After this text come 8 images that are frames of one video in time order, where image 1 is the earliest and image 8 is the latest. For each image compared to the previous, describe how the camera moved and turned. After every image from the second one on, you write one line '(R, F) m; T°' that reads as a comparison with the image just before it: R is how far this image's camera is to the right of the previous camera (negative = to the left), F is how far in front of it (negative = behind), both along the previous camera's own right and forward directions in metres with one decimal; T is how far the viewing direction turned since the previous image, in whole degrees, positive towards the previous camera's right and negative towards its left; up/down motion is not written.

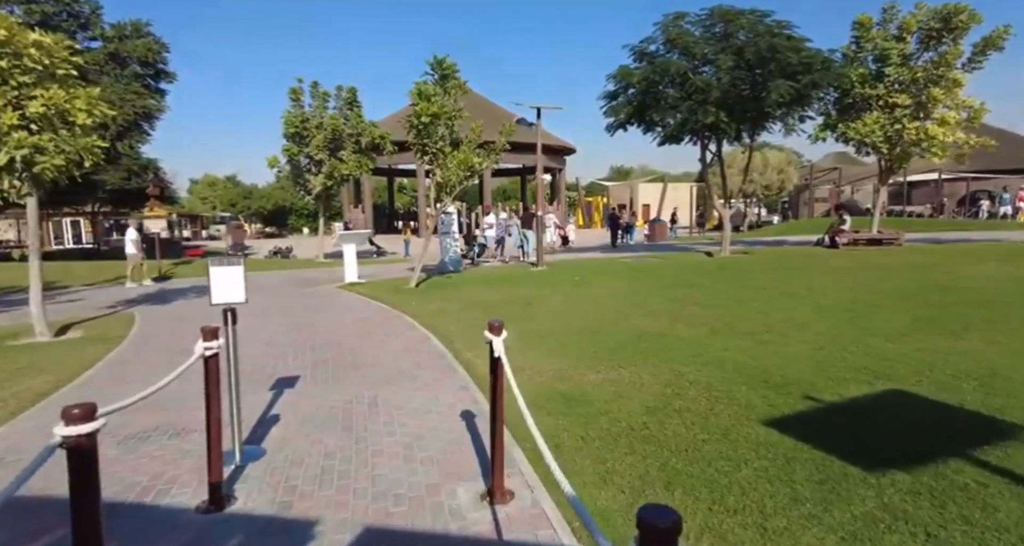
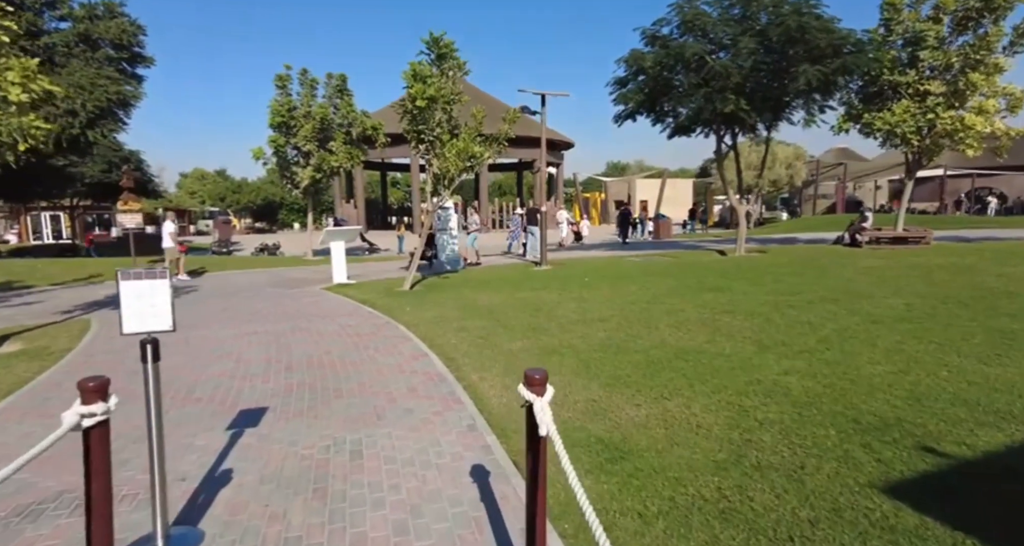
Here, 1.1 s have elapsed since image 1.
(-0.2, +1.2) m; +1°
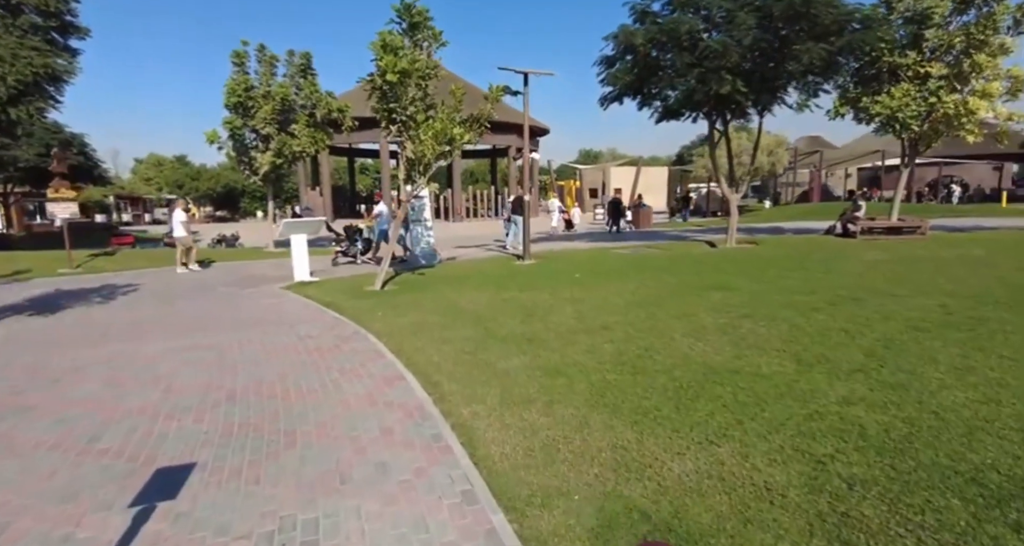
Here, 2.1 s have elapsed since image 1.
(-0.2, +1.2) m; +3°
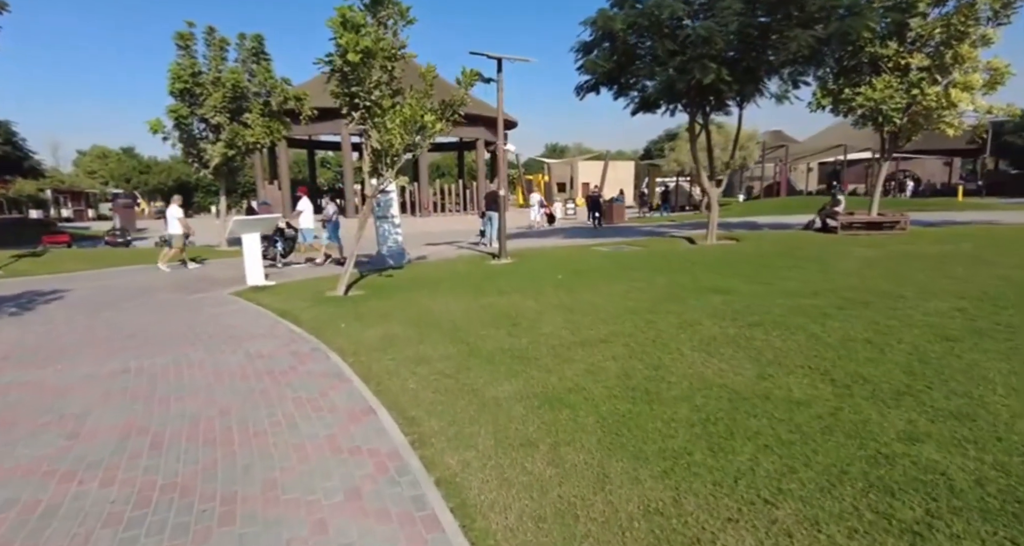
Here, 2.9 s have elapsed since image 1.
(-0.2, +0.9) m; +4°
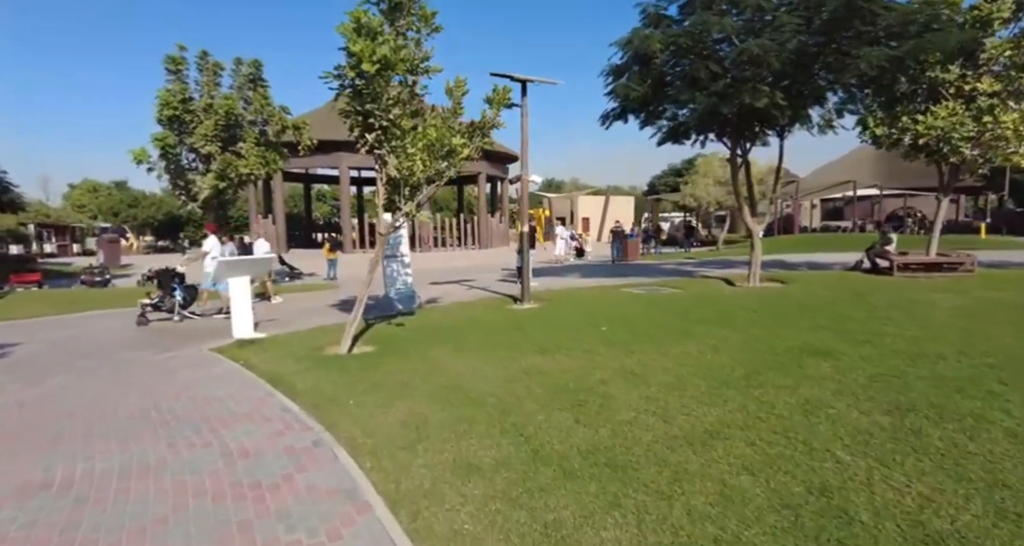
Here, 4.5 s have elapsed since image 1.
(-0.7, +1.7) m; +1°
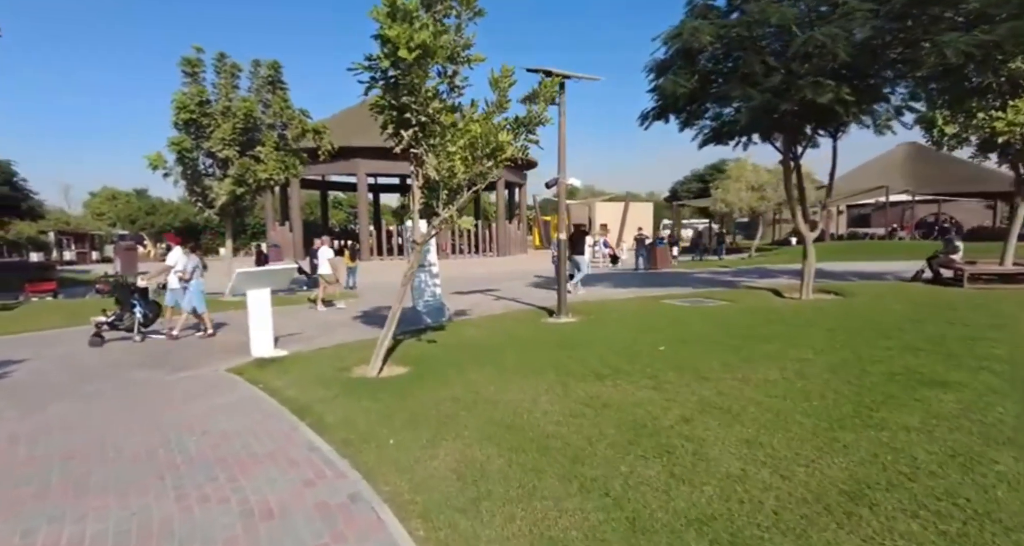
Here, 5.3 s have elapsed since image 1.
(-0.5, +0.9) m; -1°
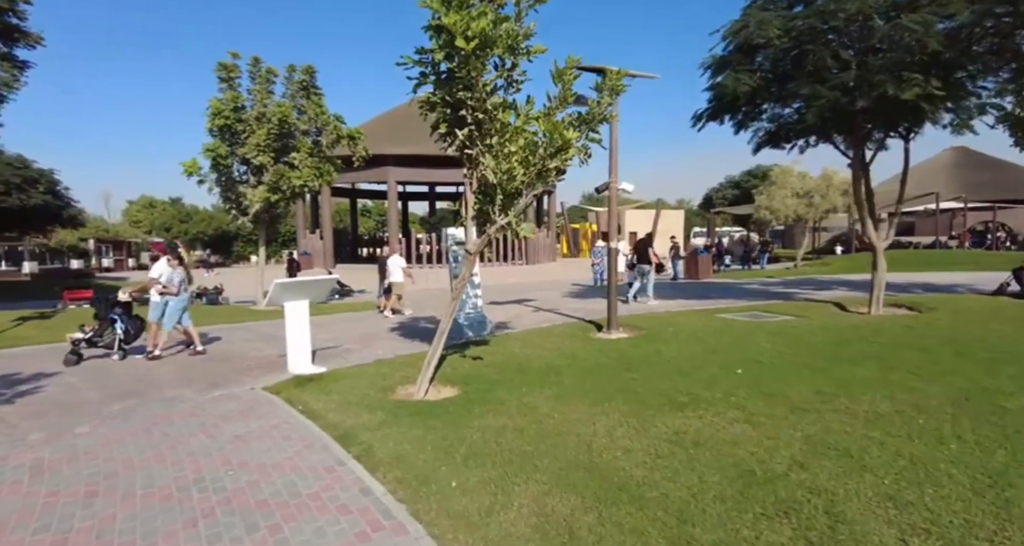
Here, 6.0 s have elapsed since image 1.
(-0.5, +0.7) m; -3°
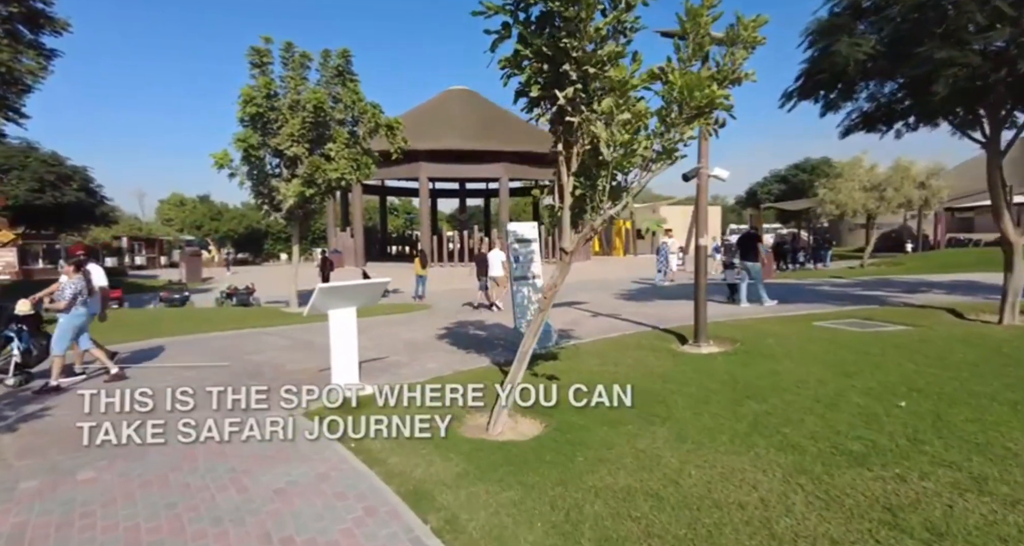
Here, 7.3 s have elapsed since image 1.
(-0.8, +1.5) m; -3°
